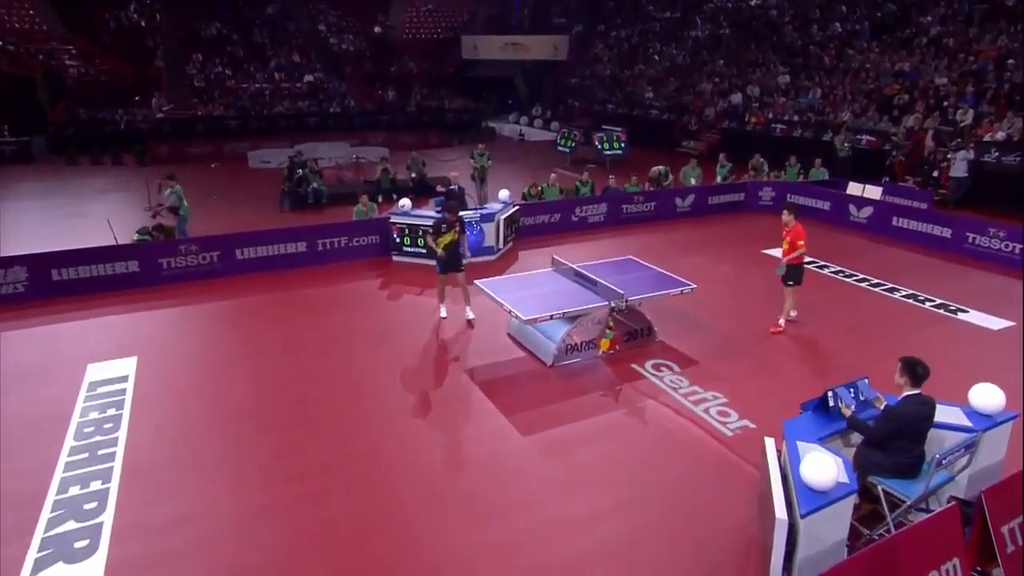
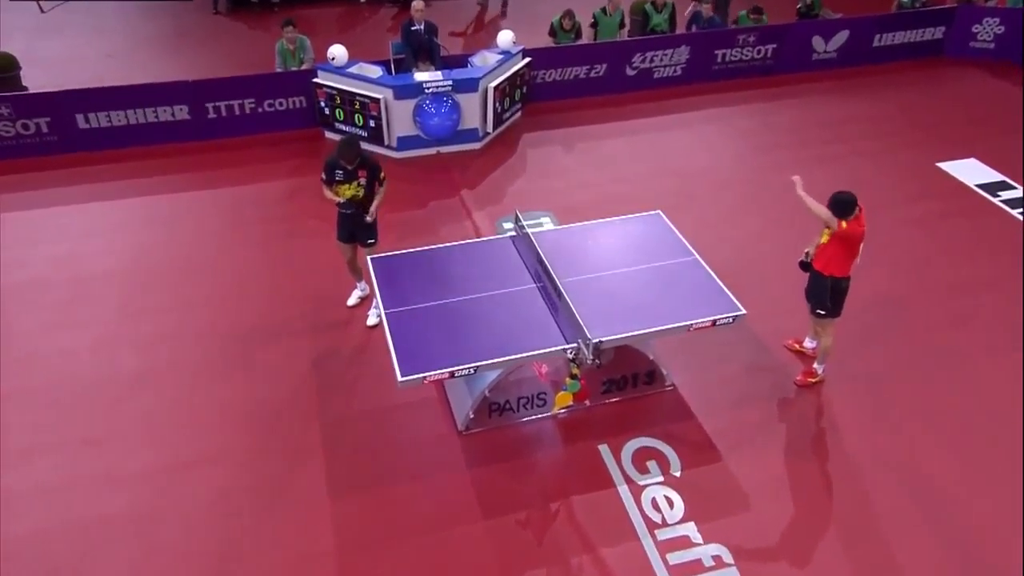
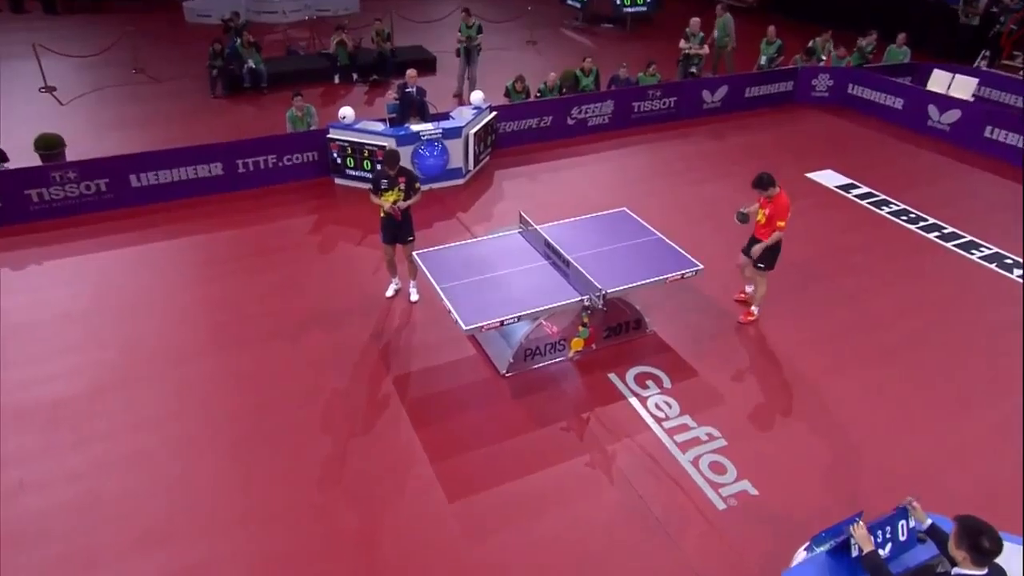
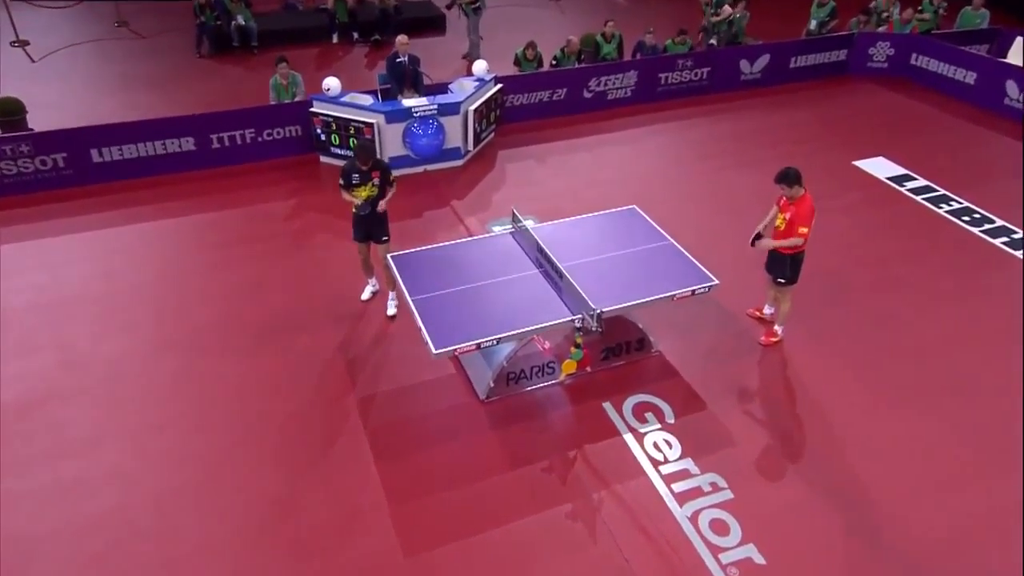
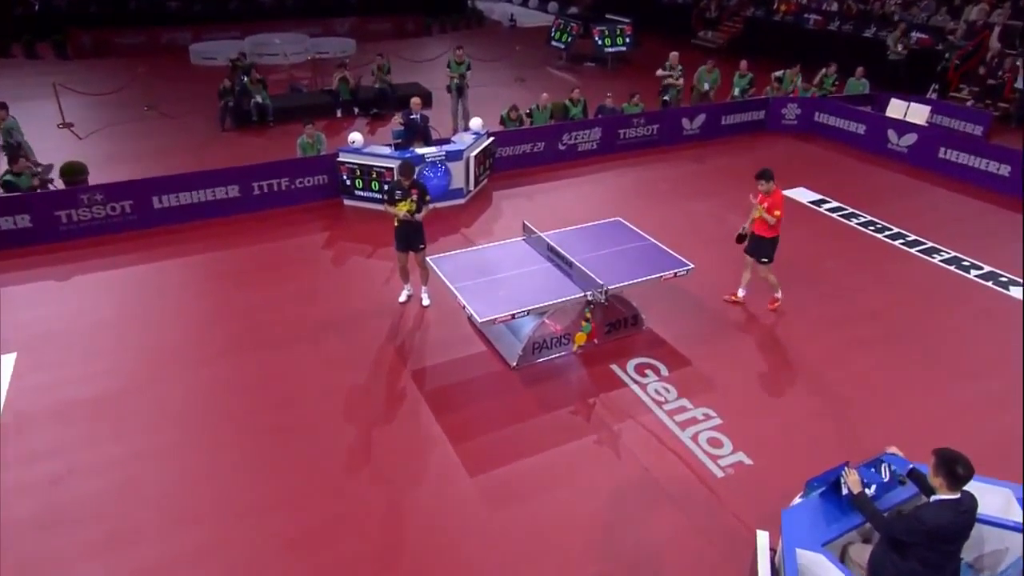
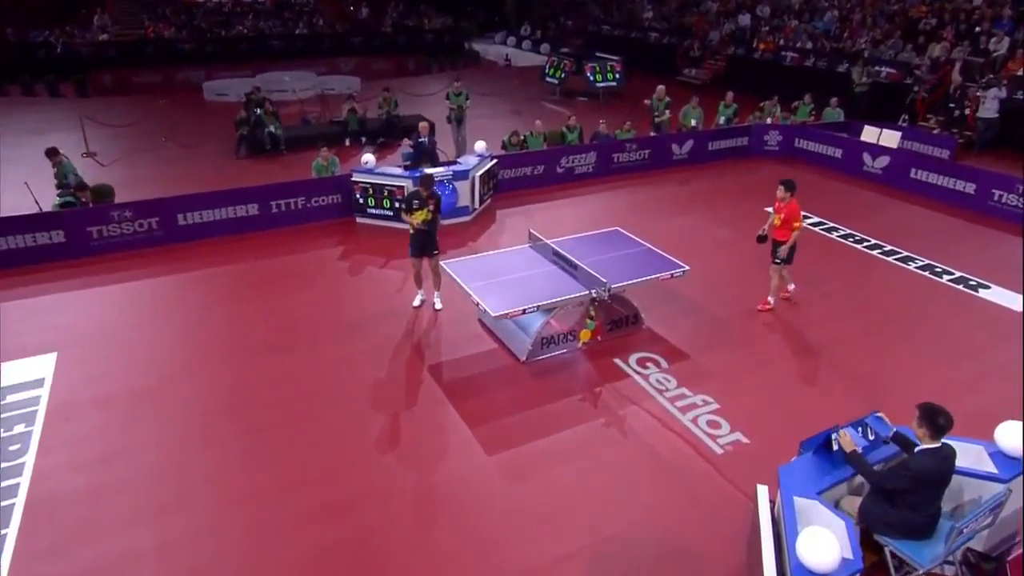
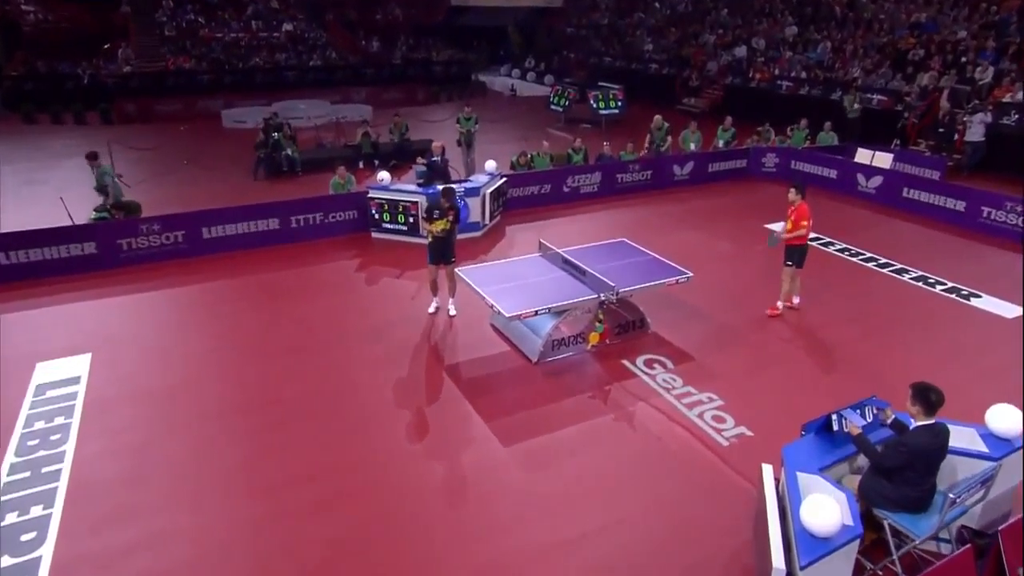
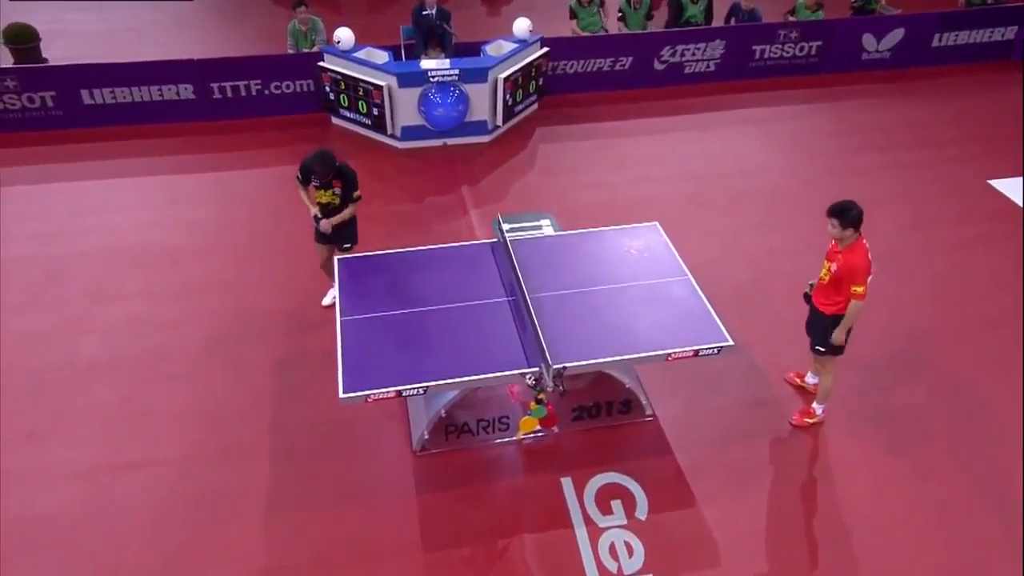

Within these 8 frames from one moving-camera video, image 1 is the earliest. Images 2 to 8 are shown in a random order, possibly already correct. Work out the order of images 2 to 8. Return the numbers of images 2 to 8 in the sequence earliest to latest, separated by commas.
7, 6, 5, 3, 4, 2, 8
